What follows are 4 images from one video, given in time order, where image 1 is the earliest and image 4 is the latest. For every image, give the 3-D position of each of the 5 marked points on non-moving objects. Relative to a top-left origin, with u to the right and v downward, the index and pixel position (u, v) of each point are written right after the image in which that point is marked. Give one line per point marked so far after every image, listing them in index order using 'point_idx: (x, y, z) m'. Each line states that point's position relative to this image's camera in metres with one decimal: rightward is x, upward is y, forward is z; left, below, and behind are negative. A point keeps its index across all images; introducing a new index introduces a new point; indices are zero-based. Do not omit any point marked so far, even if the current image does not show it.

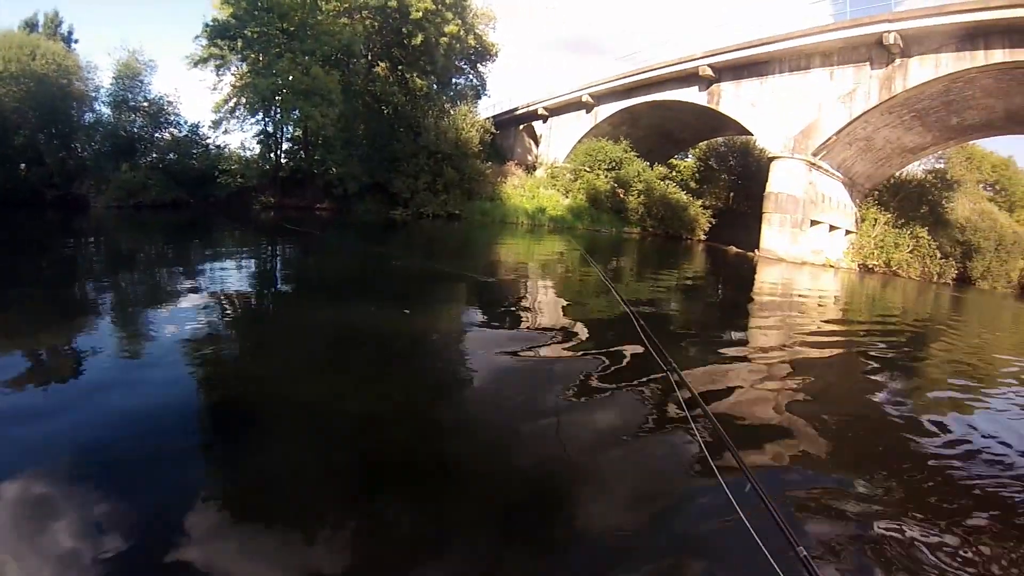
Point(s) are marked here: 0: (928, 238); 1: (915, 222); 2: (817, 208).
0: (+12.4, +1.5, +17.3) m
1: (+12.7, +2.2, +18.3) m
2: (+9.1, +2.5, +17.3) m
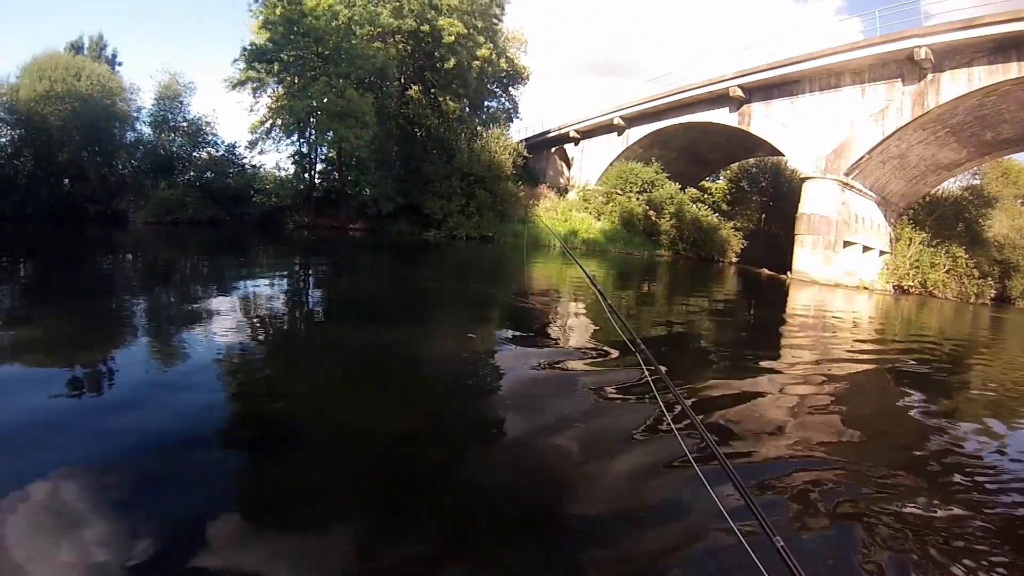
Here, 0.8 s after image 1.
0: (+13.0, +0.8, +17.0) m
1: (+13.4, +1.4, +18.0) m
2: (+9.7, +1.7, +17.1) m
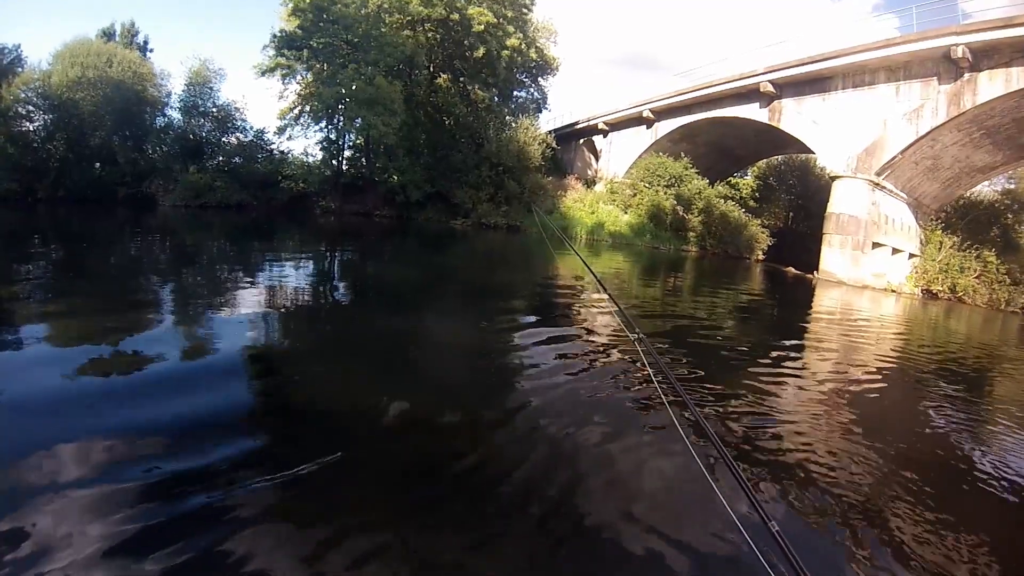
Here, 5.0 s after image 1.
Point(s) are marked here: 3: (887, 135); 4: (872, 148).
0: (+13.6, +0.6, +16.6) m
1: (+14.0, +1.2, +17.7) m
2: (+10.3, +1.6, +16.8) m
3: (+10.2, +4.2, +16.2) m
4: (+9.7, +3.8, +16.5) m
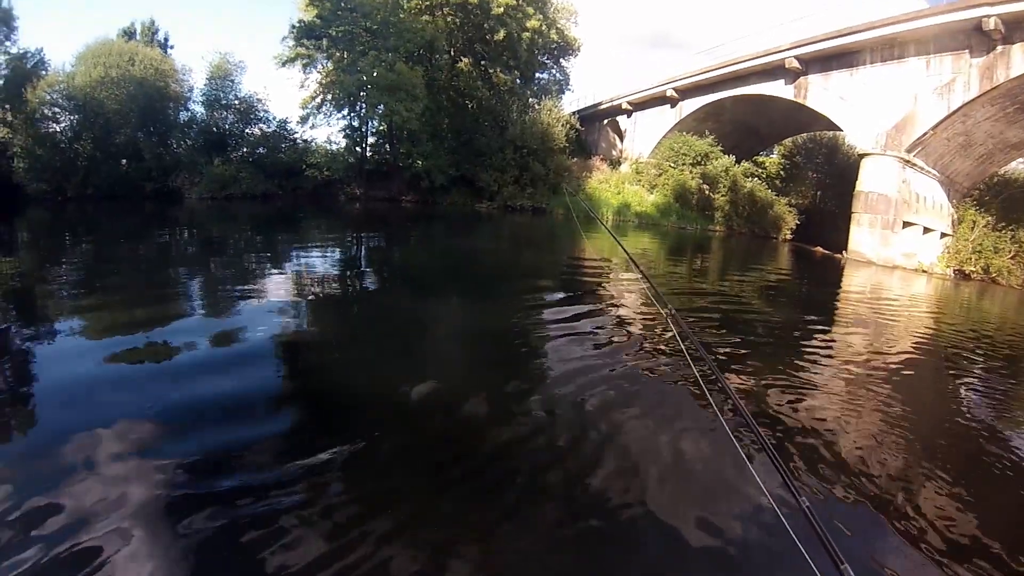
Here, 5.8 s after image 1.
0: (+14.1, +1.1, +16.1) m
1: (+14.5, +1.7, +17.2) m
2: (+10.9, +2.1, +16.5) m
3: (+10.7, +4.6, +15.9) m
4: (+10.2, +4.2, +16.1) m
